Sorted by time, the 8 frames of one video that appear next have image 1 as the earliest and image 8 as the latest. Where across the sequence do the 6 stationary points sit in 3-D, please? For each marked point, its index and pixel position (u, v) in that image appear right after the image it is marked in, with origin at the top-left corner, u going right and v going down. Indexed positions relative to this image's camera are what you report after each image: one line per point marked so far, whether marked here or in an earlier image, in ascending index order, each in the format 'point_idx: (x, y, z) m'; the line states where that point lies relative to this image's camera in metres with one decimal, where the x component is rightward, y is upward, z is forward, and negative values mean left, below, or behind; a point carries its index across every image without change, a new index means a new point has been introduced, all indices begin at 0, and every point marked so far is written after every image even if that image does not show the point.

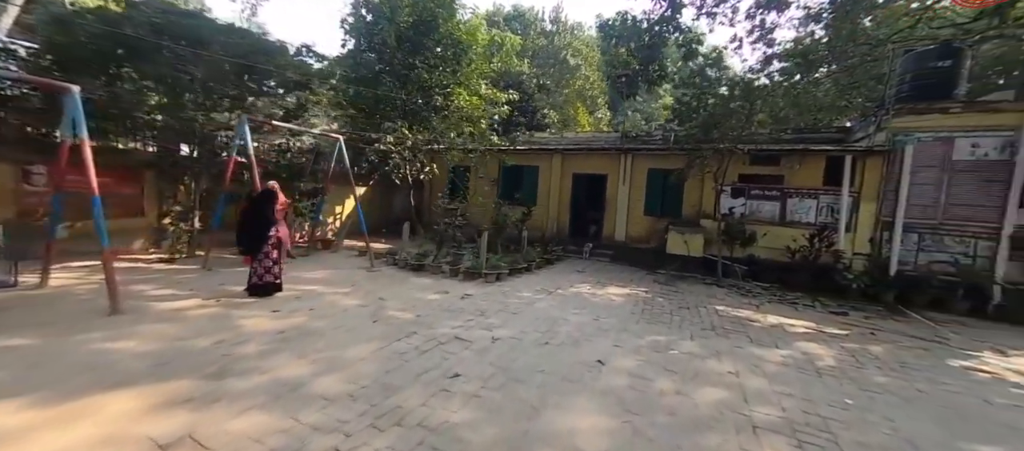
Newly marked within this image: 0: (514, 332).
0: (0.0, -1.2, +4.2) m
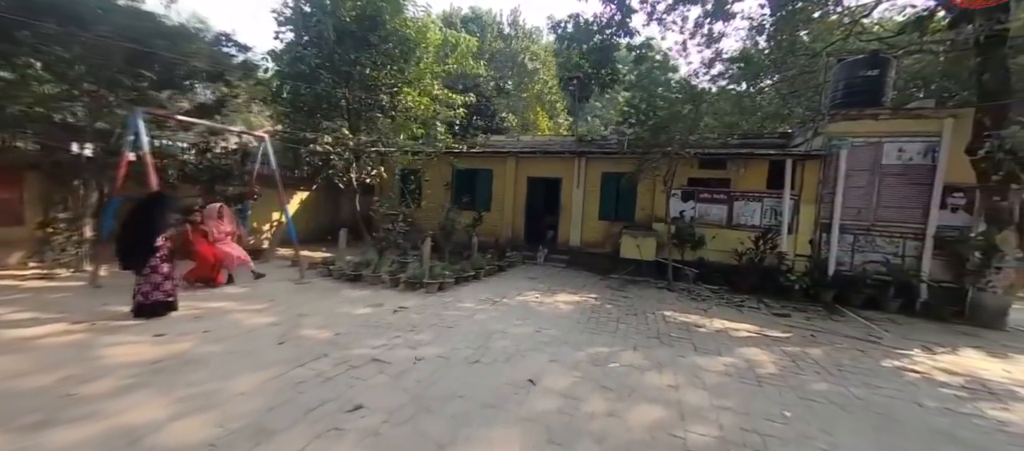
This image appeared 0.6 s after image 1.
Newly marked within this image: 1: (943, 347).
0: (-0.7, -1.3, +3.8) m
1: (+6.1, -1.7, +5.2) m
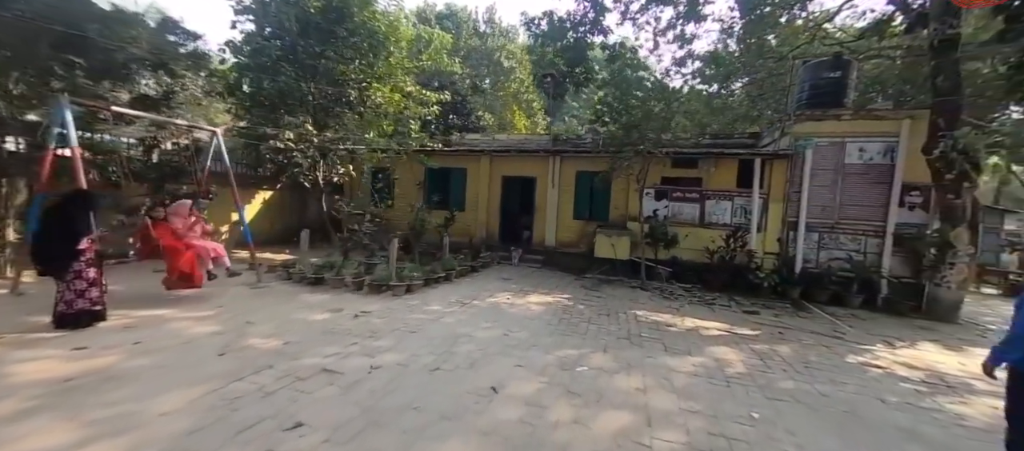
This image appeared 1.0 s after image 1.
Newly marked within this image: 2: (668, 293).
0: (-1.0, -1.3, +3.5) m
1: (+5.6, -1.7, +5.3) m
2: (+3.1, -1.3, +7.3) m
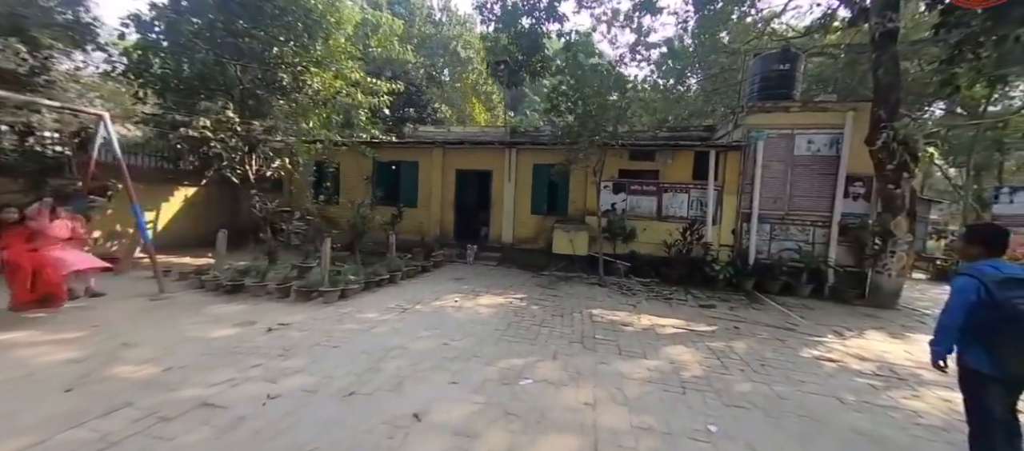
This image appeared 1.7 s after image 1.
0: (-1.6, -1.2, +3.0) m
1: (+4.9, -1.5, +5.4) m
2: (+2.2, -1.2, +7.1) m
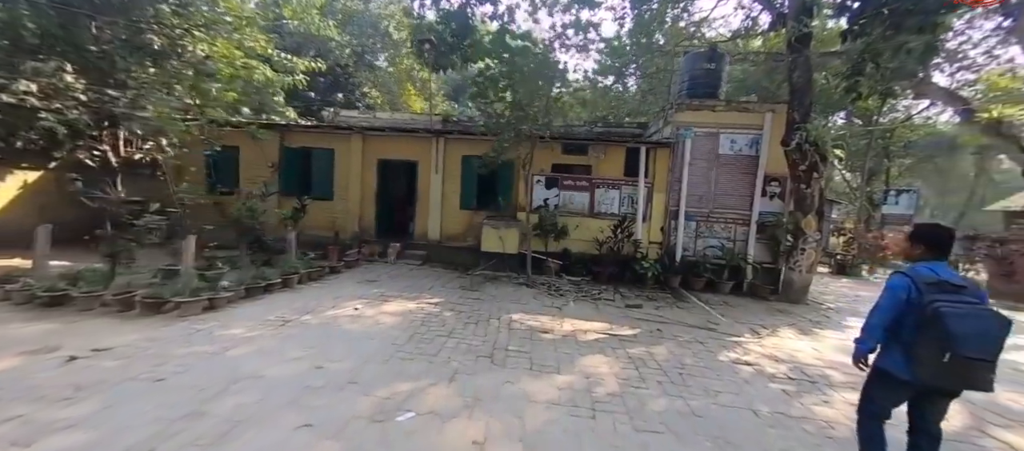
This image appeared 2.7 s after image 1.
0: (-2.4, -1.2, +2.1) m
1: (+3.7, -1.5, +5.4) m
2: (+0.8, -1.1, +6.8) m
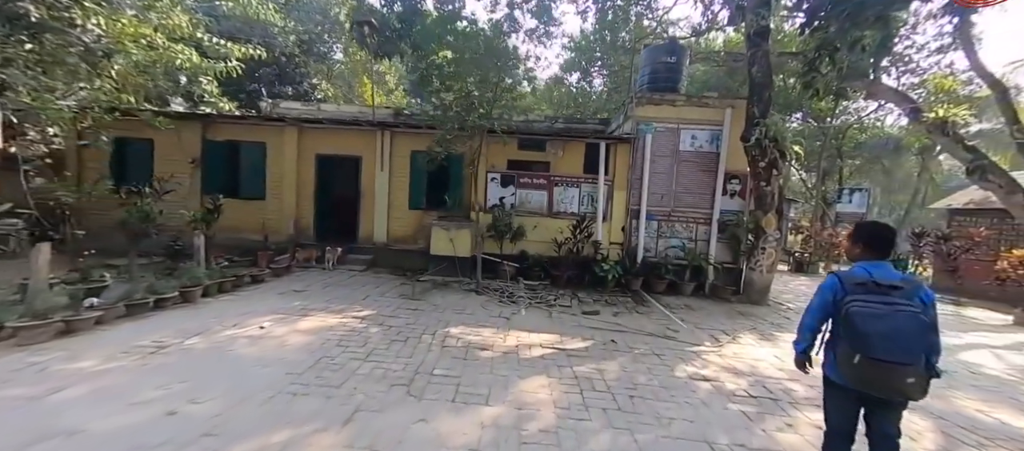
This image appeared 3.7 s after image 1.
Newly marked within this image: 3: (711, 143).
0: (-2.9, -1.2, +1.4) m
1: (+2.9, -1.5, +5.1) m
2: (-0.1, -1.2, +6.2) m
3: (+4.0, +1.6, +7.4) m
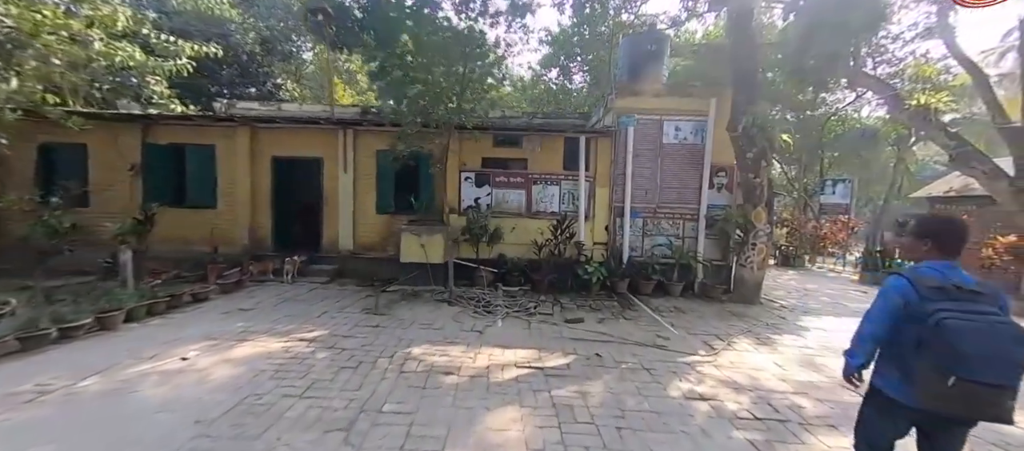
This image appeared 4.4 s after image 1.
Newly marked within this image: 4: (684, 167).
0: (-3.1, -1.4, +0.8) m
1: (+2.6, -1.4, +4.6) m
2: (-0.4, -1.2, +5.7) m
3: (+3.5, +1.7, +7.0) m
4: (+3.3, +1.1, +7.0) m
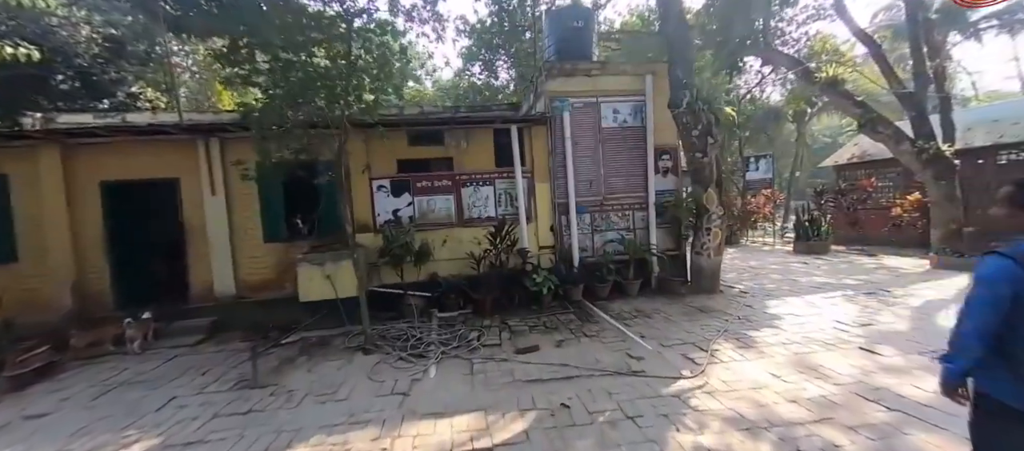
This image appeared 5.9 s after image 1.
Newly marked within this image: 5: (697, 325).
0: (-3.1, -1.8, -0.8) m
1: (+2.0, -1.3, +3.9) m
2: (-1.2, -1.4, +4.5) m
3: (+2.1, +1.9, +6.3) m
4: (+2.0, +1.3, +6.4) m
5: (+2.4, -1.3, +4.7) m
